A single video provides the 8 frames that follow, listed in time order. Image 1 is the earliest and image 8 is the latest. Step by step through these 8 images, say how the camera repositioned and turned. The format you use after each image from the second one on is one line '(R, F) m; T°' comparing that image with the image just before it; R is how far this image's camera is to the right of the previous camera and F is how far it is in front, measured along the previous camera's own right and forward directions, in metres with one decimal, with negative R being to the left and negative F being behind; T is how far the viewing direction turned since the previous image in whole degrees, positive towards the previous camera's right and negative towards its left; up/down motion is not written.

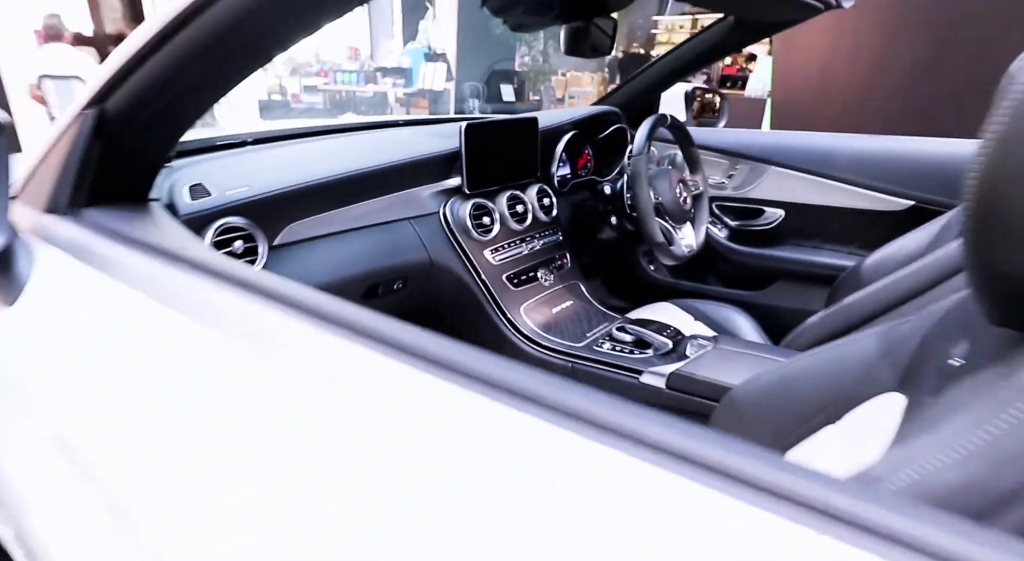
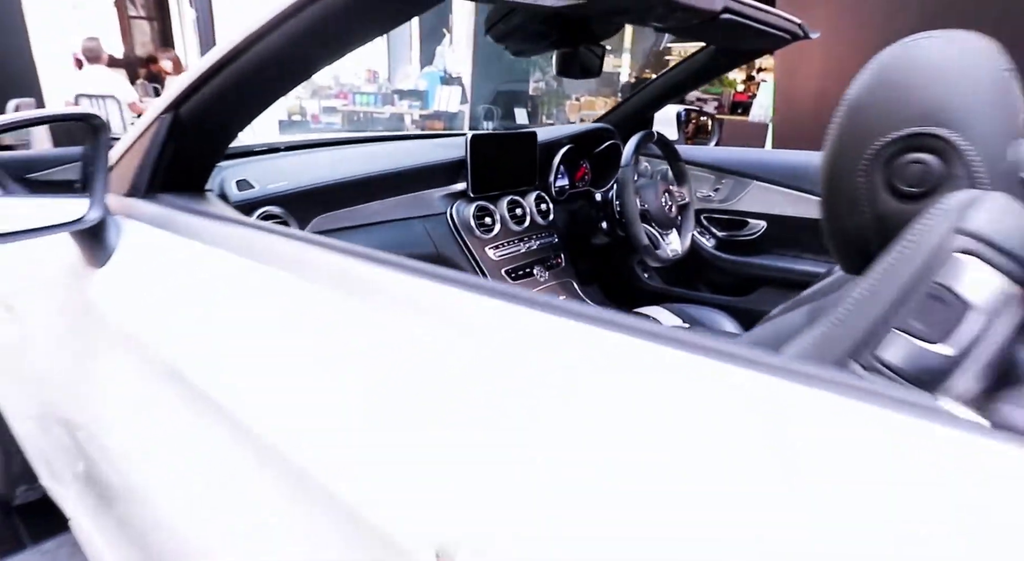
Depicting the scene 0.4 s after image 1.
(0.0, -0.2) m; -1°
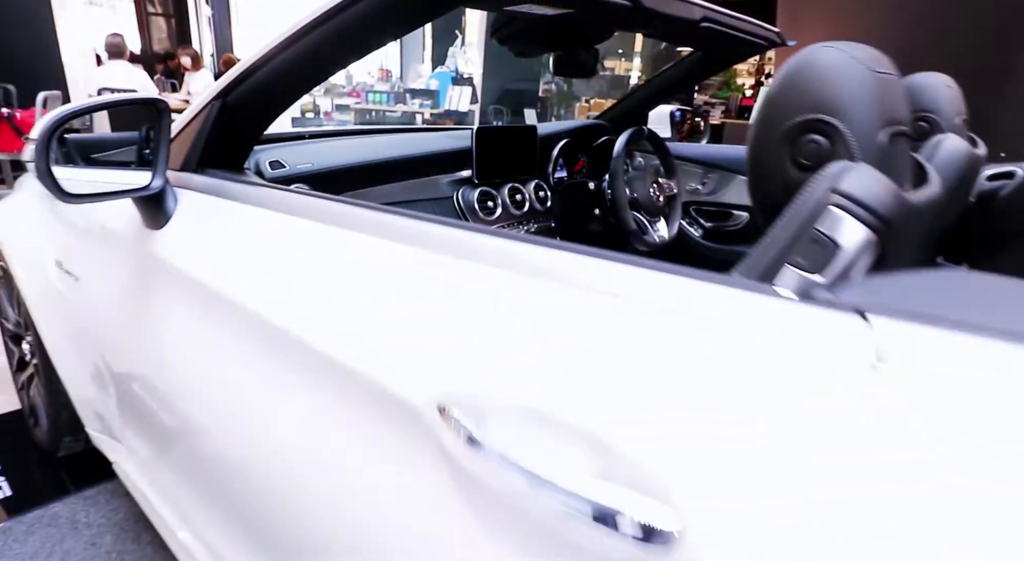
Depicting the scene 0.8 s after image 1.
(0.0, -0.2) m; -1°
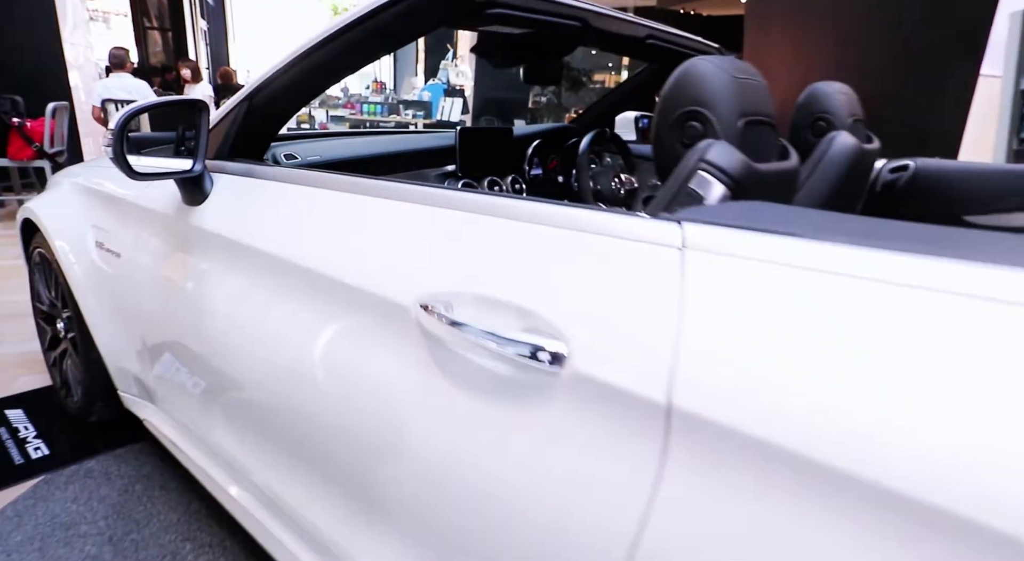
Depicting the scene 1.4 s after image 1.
(0.0, -0.3) m; +1°
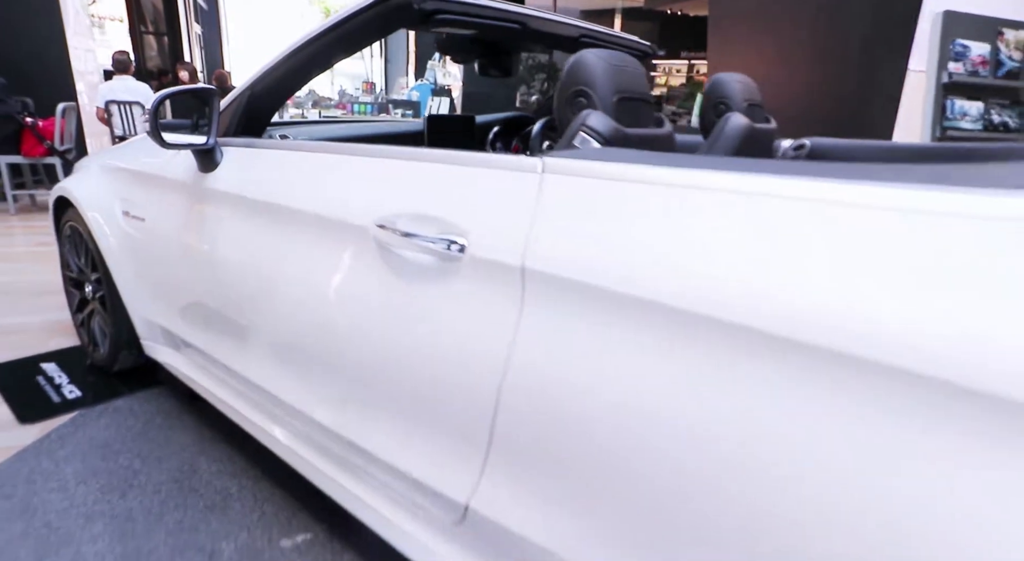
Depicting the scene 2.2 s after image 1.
(+0.1, -0.3) m; 0°
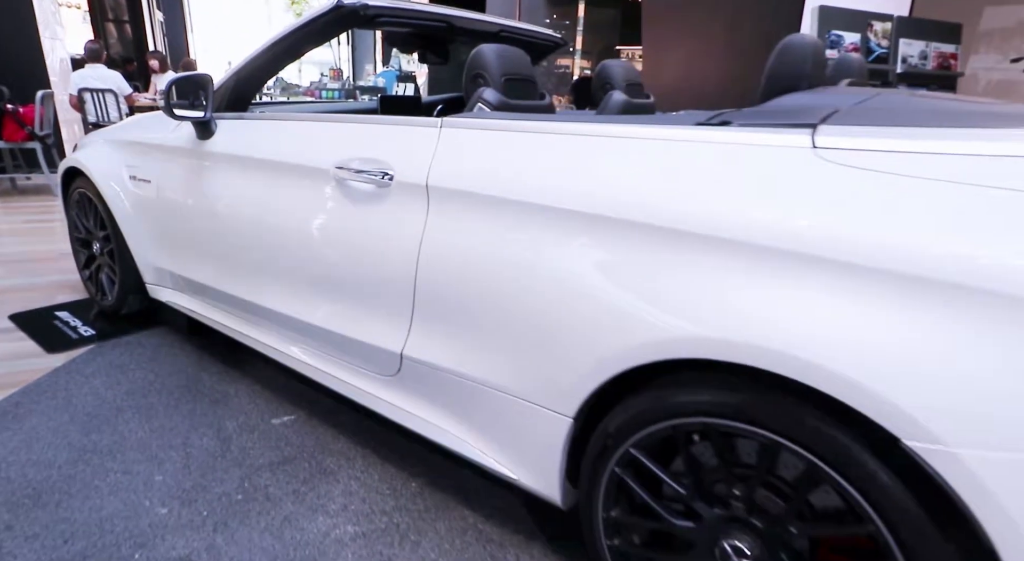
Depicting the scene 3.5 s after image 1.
(+0.1, -0.5) m; +3°
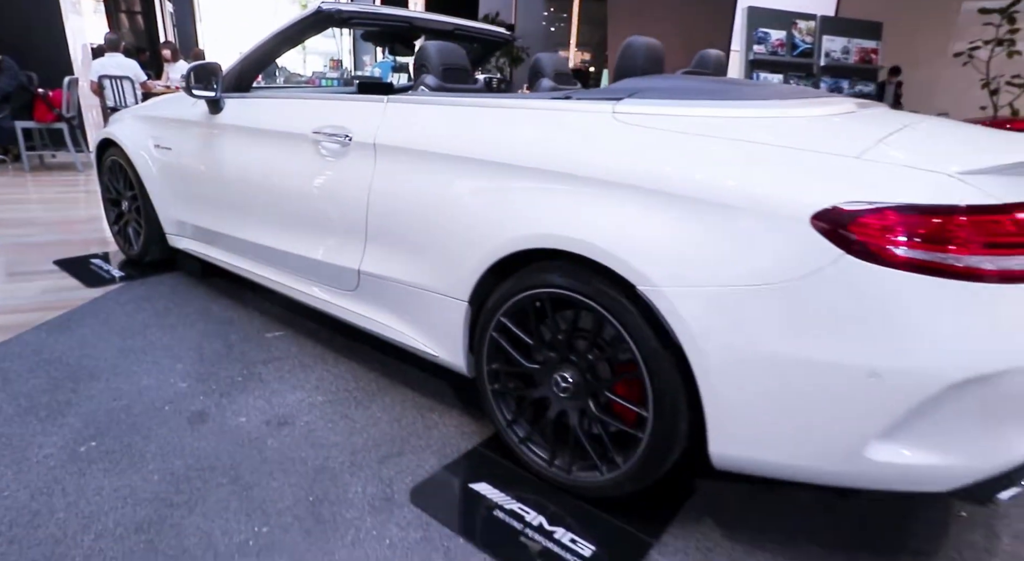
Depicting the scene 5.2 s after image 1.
(+0.3, -0.6) m; 0°
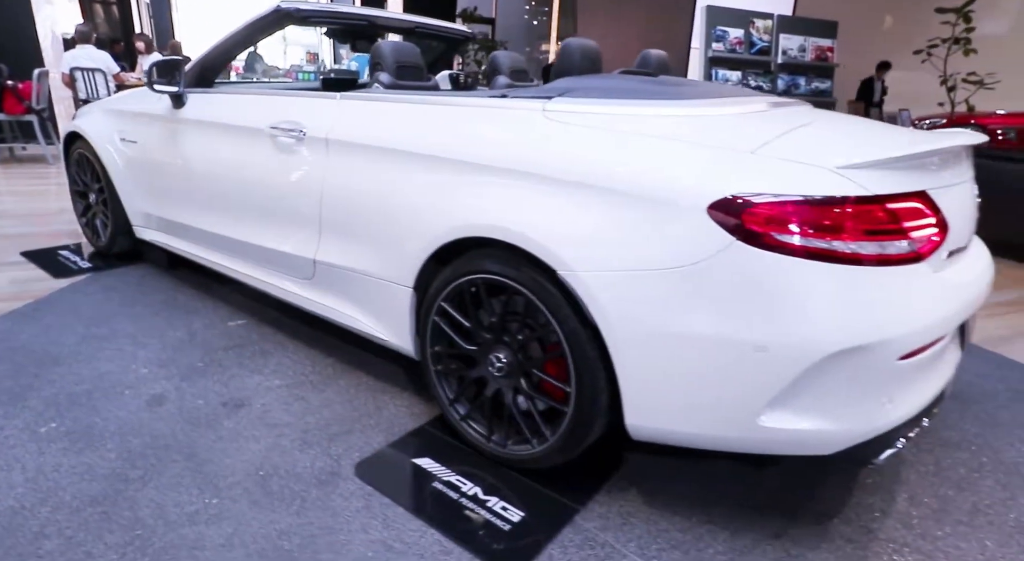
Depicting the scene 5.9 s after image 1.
(+0.1, -0.1) m; +1°
